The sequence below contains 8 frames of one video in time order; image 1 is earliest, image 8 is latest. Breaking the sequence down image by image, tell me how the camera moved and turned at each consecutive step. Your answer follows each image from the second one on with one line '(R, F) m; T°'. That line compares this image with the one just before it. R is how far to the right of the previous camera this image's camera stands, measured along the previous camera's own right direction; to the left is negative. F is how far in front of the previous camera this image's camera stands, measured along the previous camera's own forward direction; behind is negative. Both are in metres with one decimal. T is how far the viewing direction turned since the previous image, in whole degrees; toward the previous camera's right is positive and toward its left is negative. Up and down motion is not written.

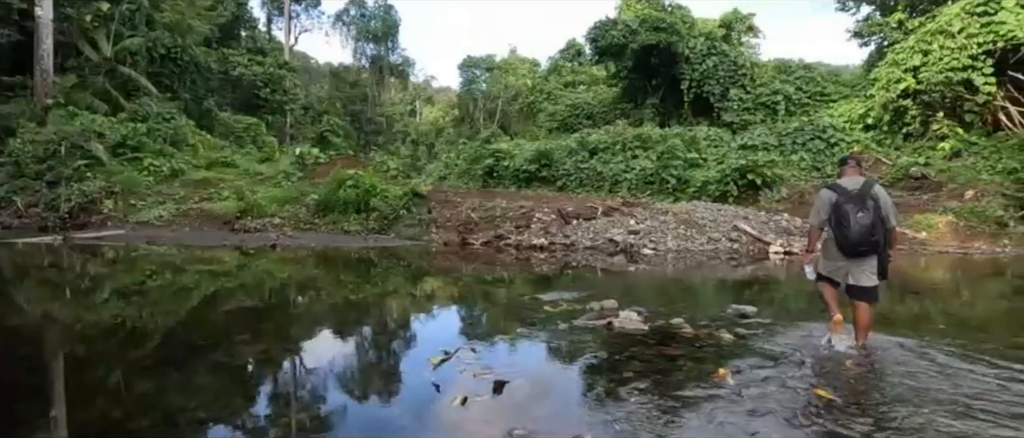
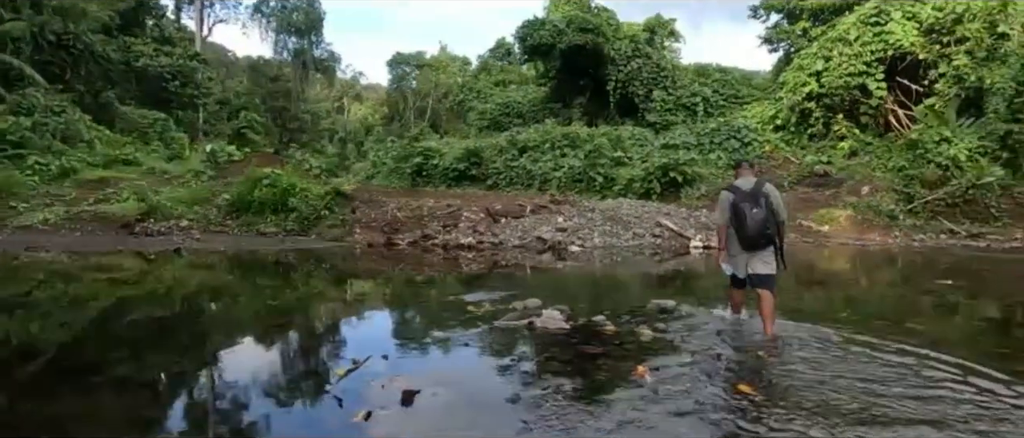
(+0.1, +0.1) m; +5°
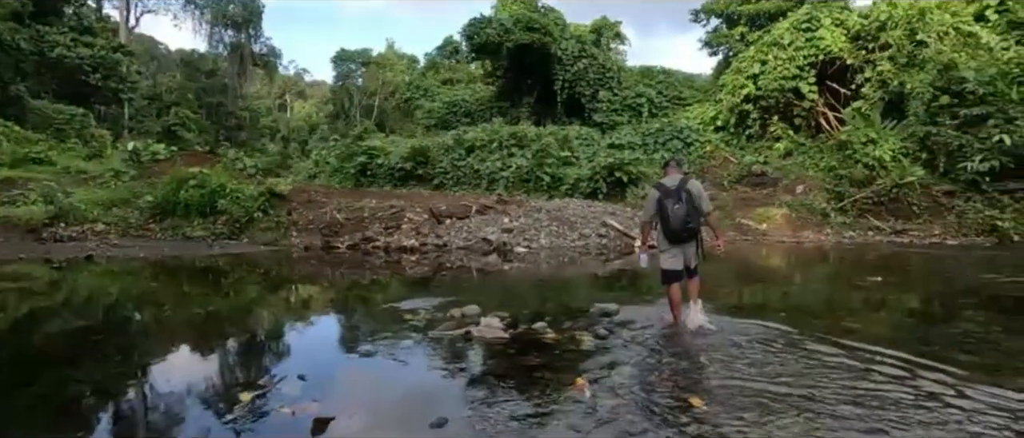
(+0.1, +0.2) m; +4°
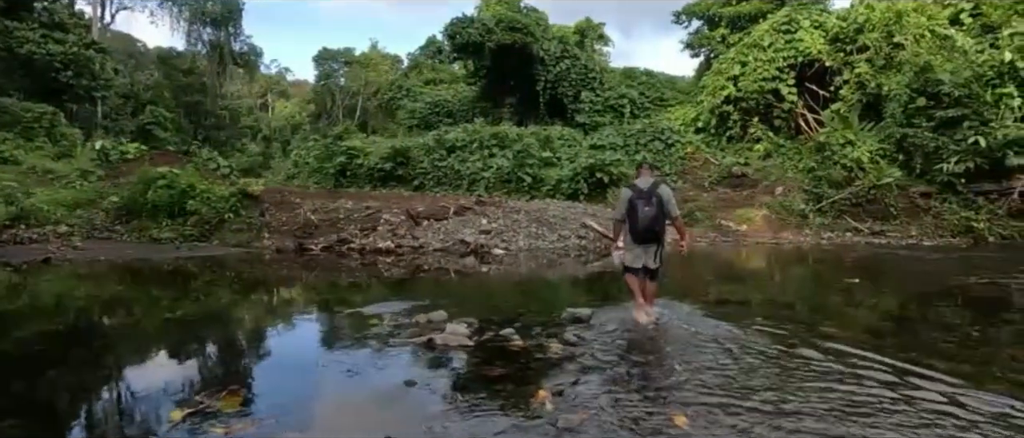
(+0.1, +0.1) m; +1°
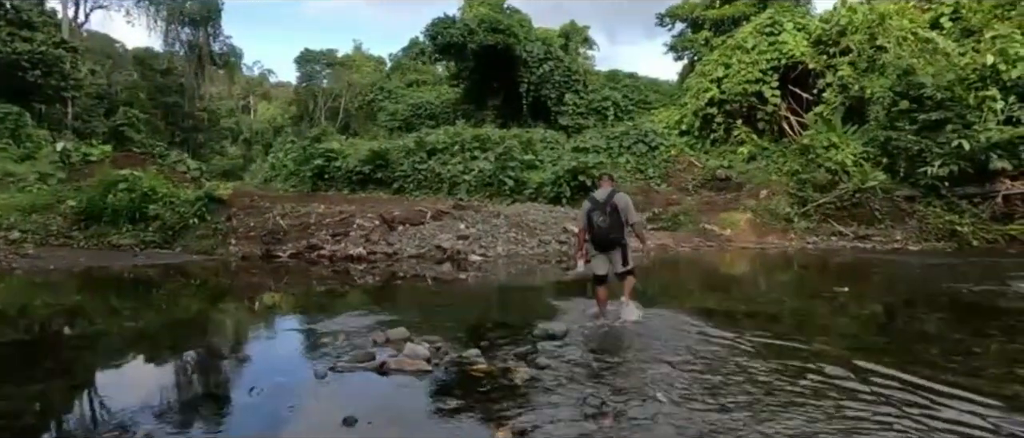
(+0.1, +0.4) m; +1°
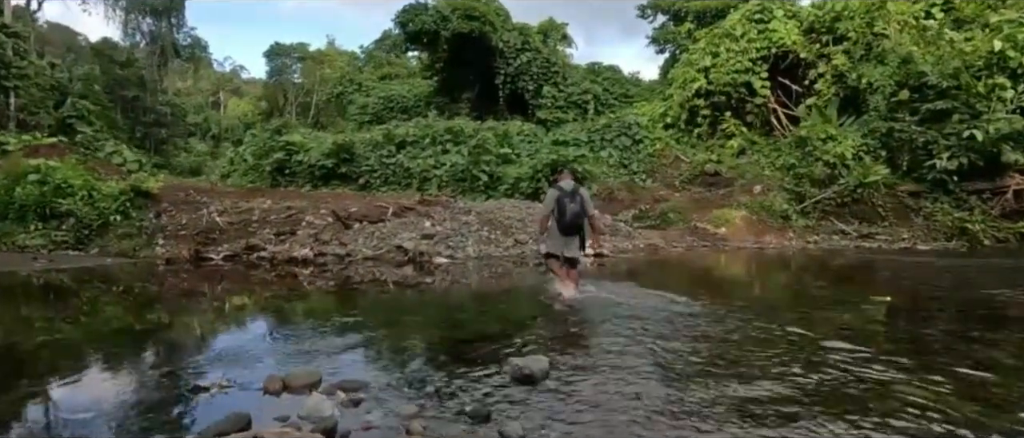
(+0.1, +1.6) m; +2°
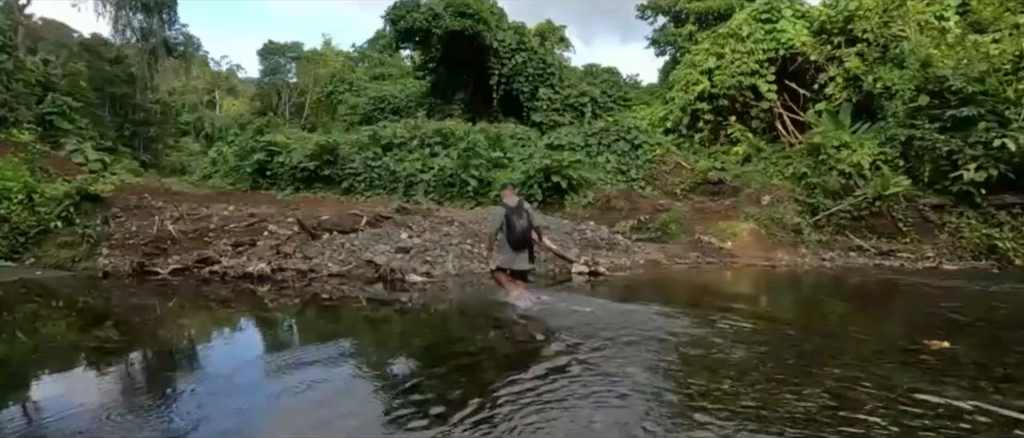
(+0.2, +1.2) m; 0°
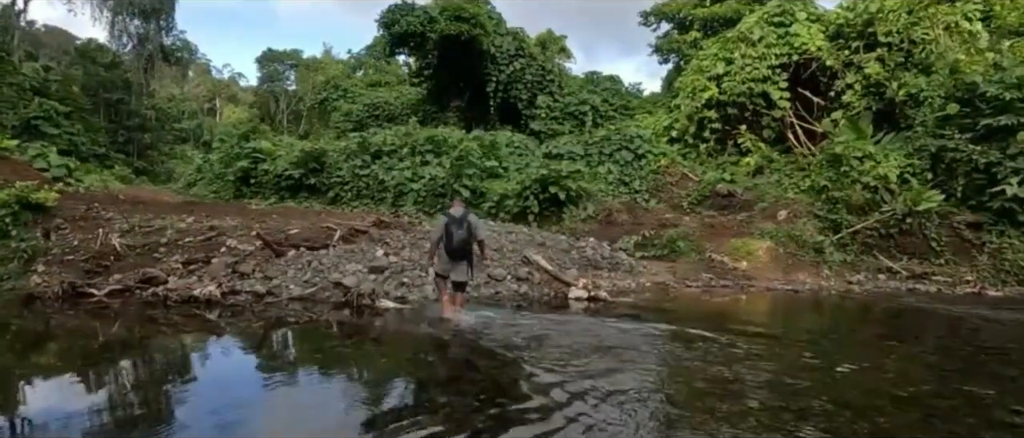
(+0.1, +1.3) m; 0°
